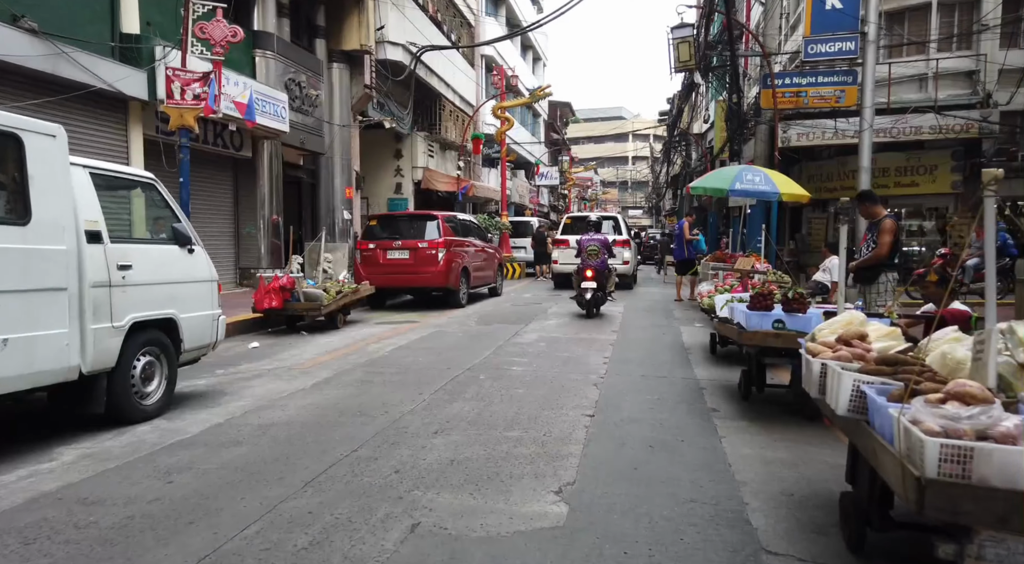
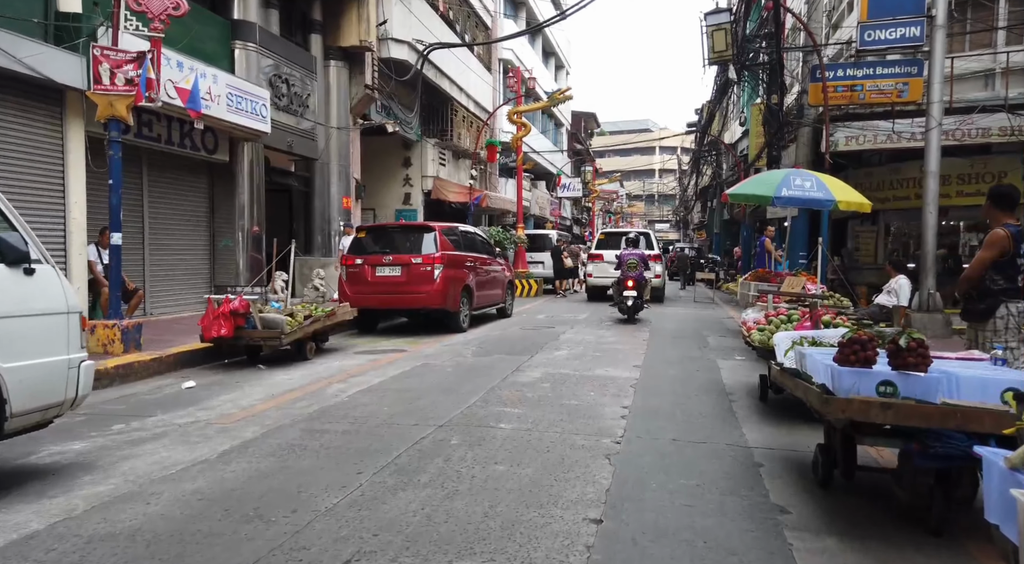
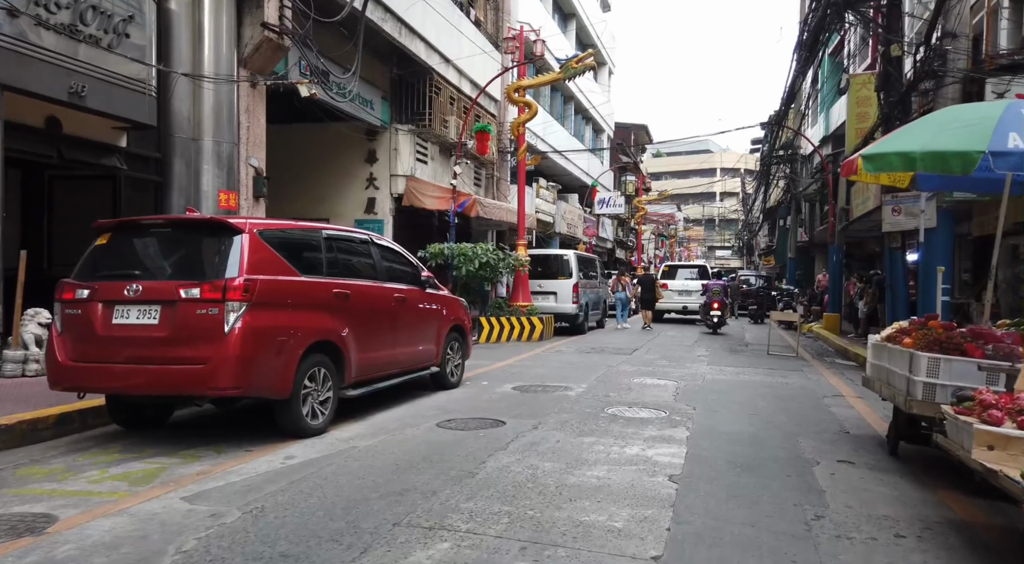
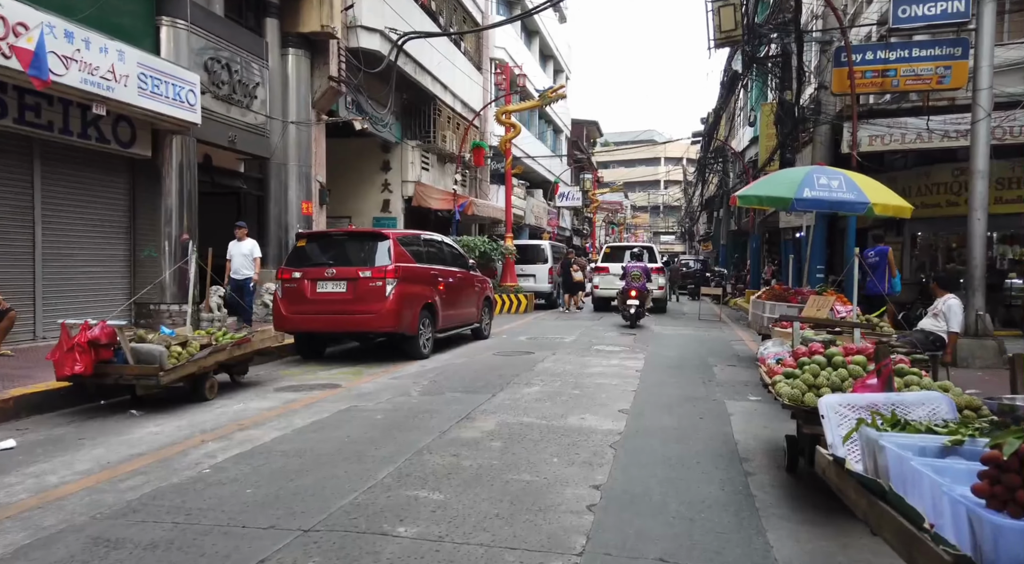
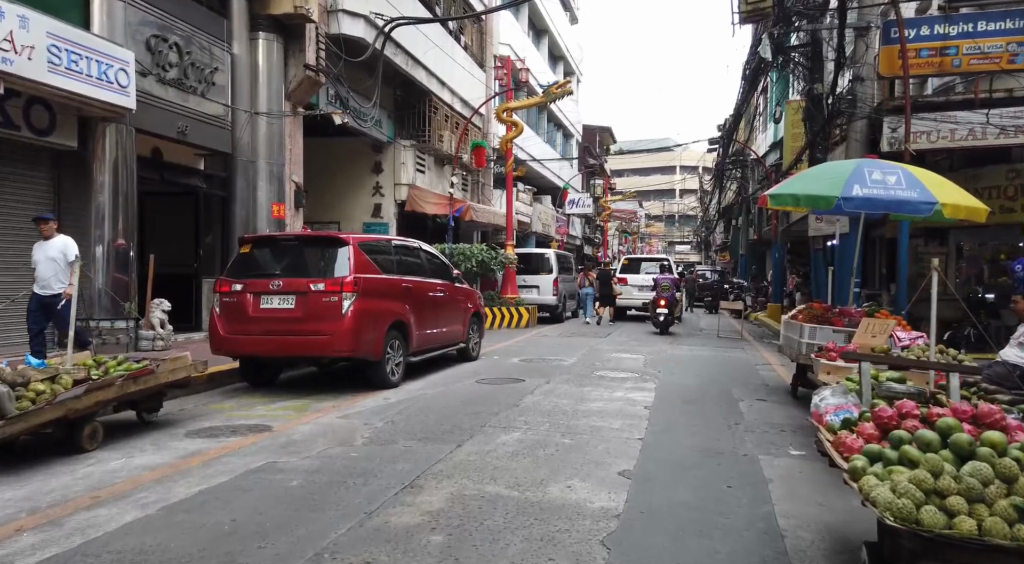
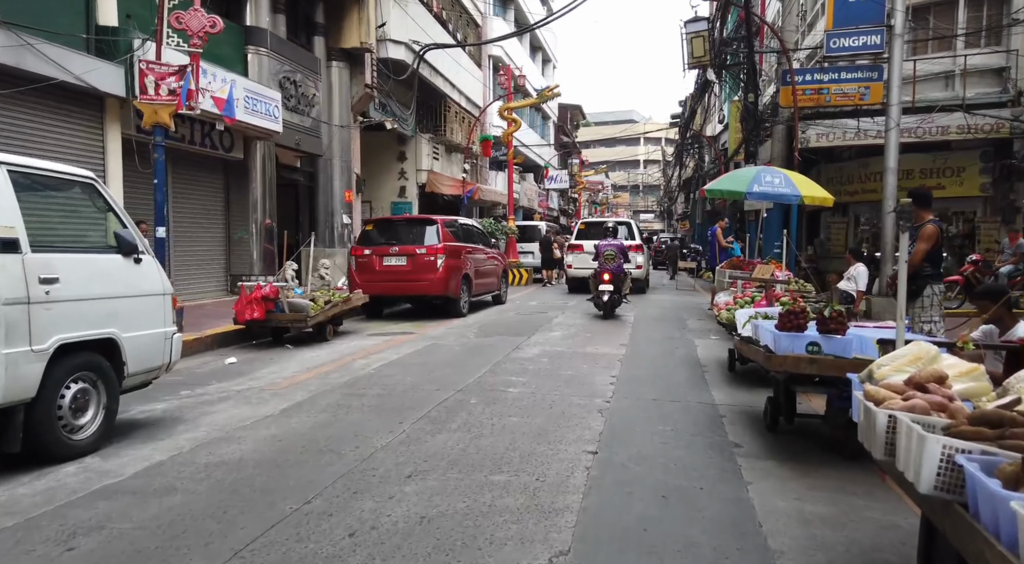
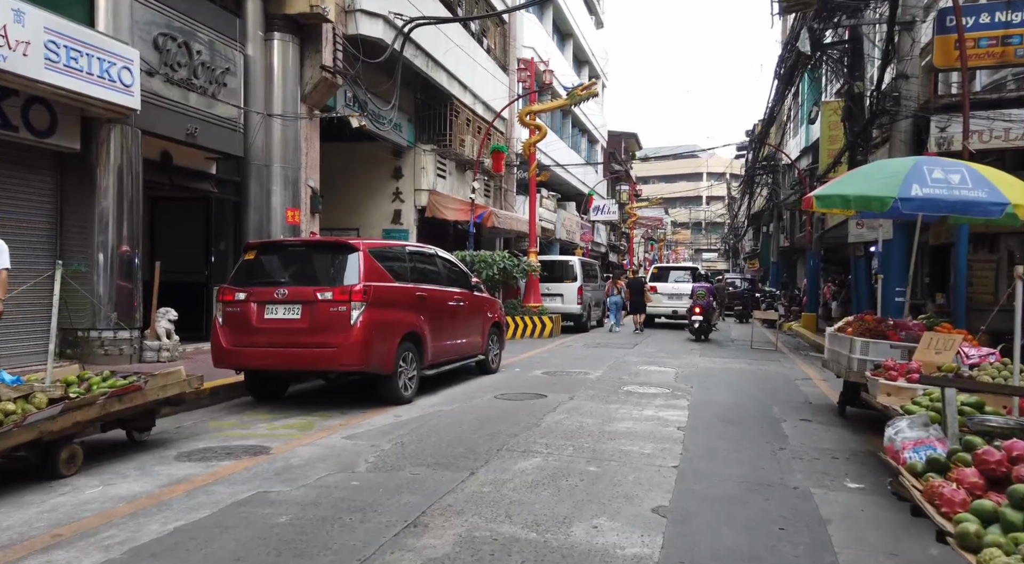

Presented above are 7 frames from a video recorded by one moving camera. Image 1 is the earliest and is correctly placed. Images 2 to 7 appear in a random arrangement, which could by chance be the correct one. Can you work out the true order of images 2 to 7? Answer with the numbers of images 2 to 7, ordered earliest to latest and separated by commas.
6, 2, 4, 5, 7, 3
